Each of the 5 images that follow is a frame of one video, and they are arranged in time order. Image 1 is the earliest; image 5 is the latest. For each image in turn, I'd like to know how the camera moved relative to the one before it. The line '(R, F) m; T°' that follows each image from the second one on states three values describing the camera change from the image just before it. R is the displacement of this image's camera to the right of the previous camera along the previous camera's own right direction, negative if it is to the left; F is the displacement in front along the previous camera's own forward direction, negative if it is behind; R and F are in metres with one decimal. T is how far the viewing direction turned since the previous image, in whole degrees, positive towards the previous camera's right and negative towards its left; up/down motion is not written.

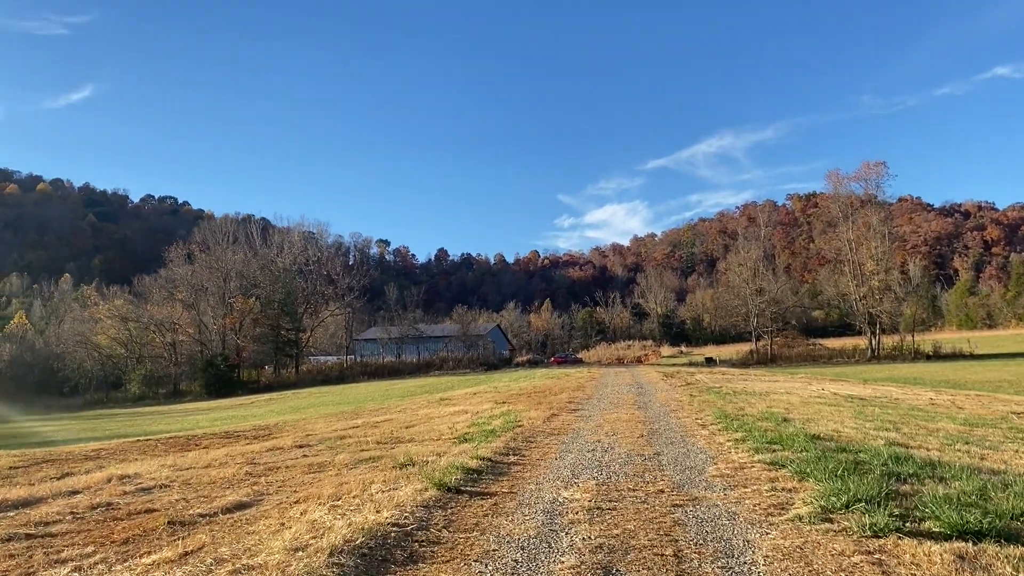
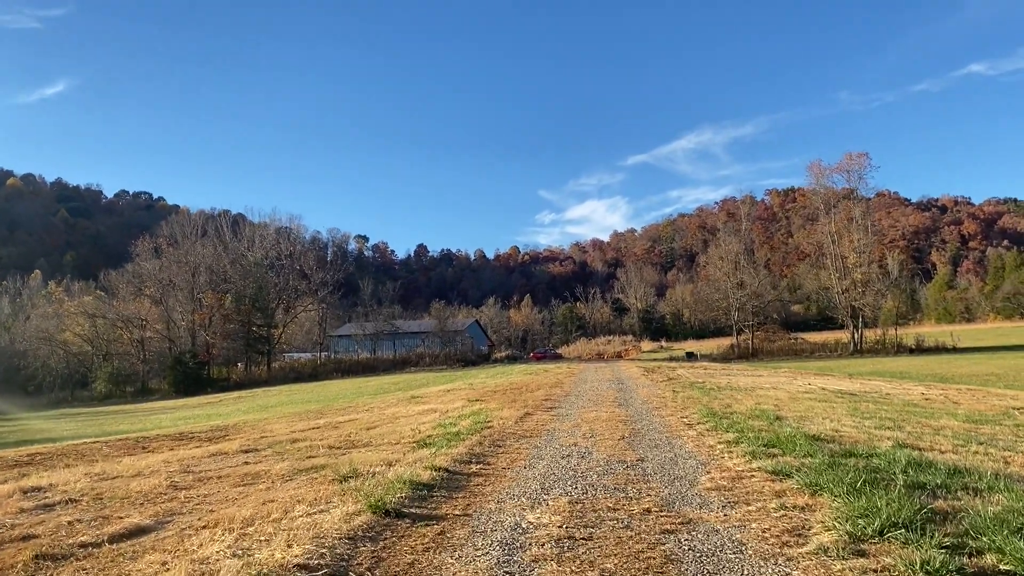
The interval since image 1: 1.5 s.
(+0.2, +1.2) m; +2°
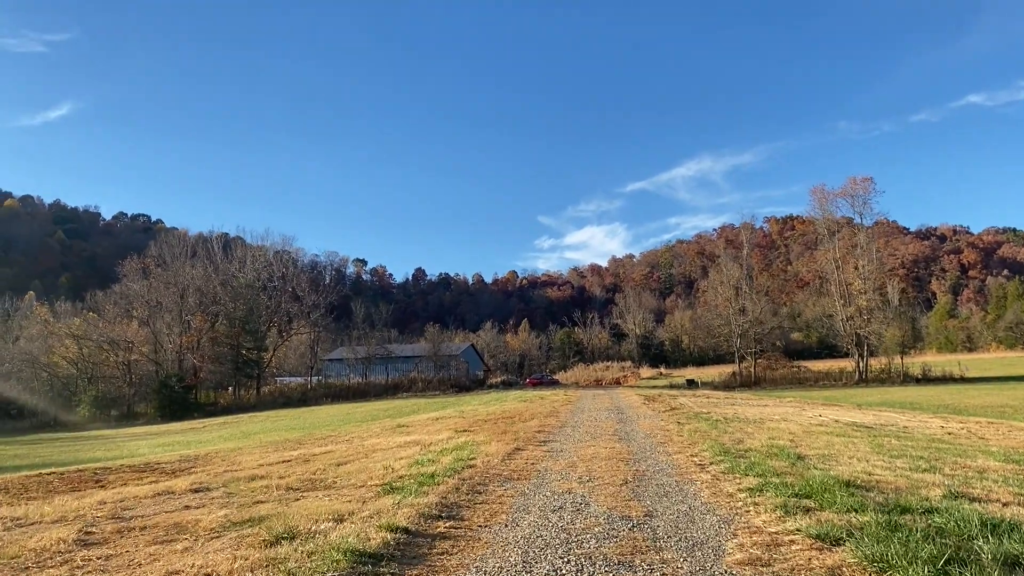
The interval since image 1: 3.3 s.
(+0.2, +1.3) m; 0°
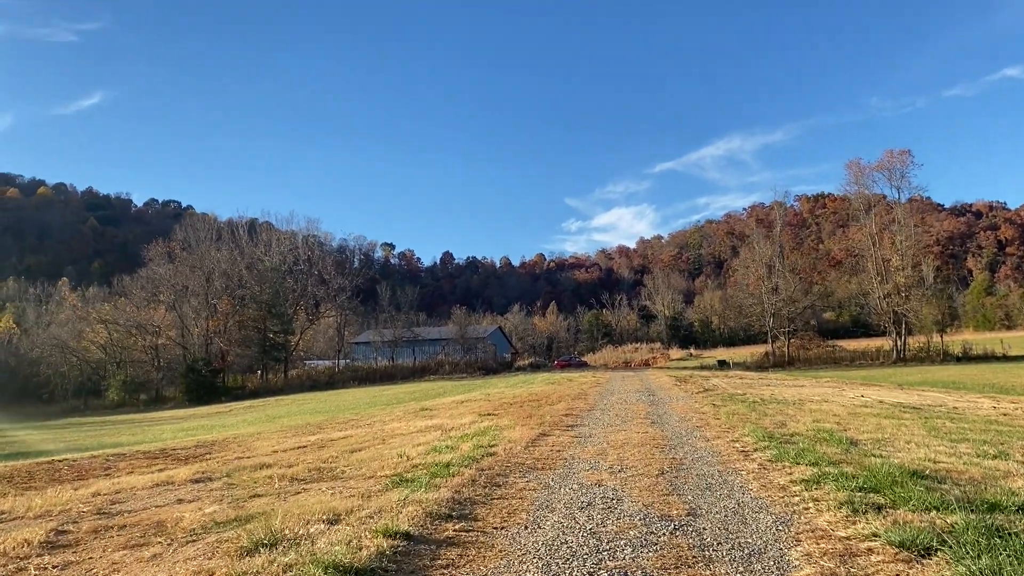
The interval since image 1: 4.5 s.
(+0.1, +0.9) m; -3°
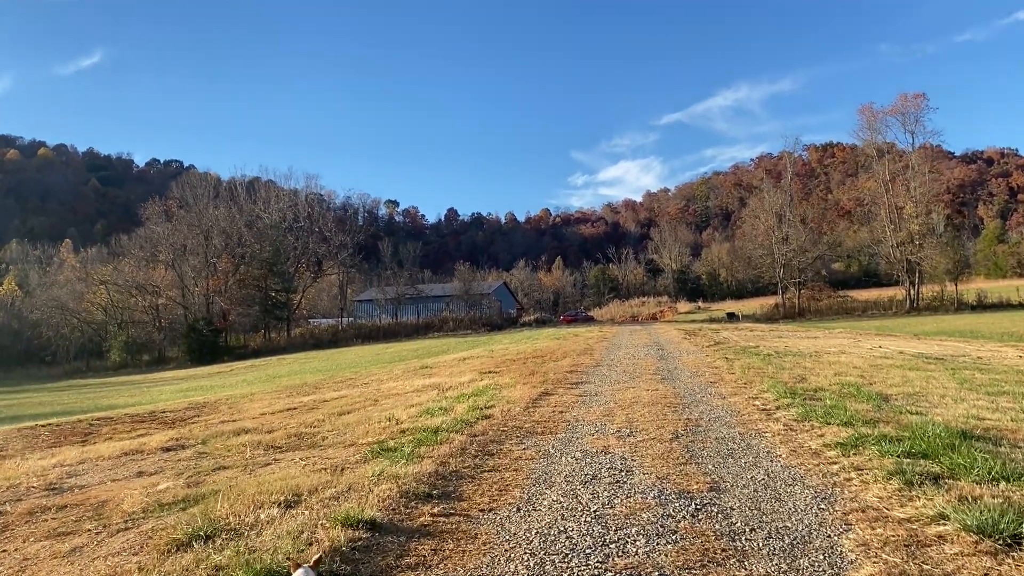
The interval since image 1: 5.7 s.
(+0.1, +1.0) m; -1°
